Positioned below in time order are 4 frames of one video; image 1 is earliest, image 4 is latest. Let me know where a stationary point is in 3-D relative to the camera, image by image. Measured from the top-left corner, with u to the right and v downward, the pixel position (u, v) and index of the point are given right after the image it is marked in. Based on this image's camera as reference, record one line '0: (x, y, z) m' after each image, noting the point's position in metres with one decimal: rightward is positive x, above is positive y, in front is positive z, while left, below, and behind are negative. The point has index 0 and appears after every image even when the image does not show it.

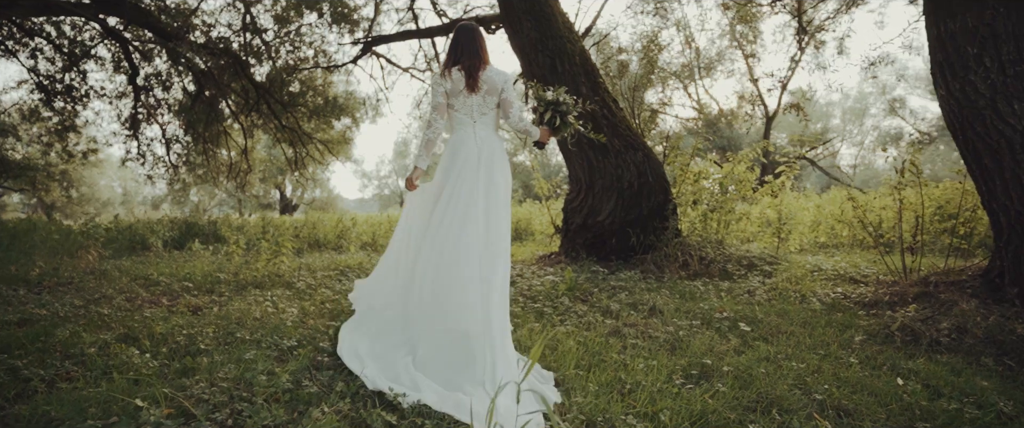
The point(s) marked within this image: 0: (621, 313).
0: (+1.0, -0.9, +4.4) m
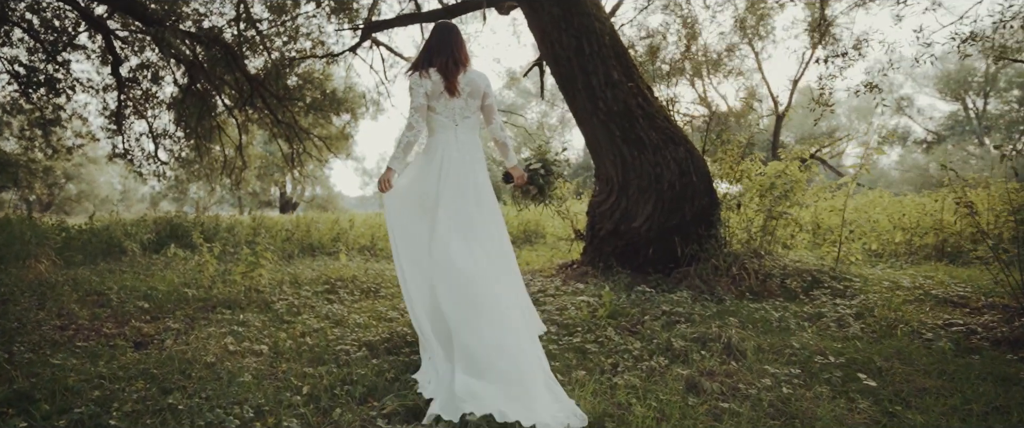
0: (+1.2, -0.9, +3.3) m
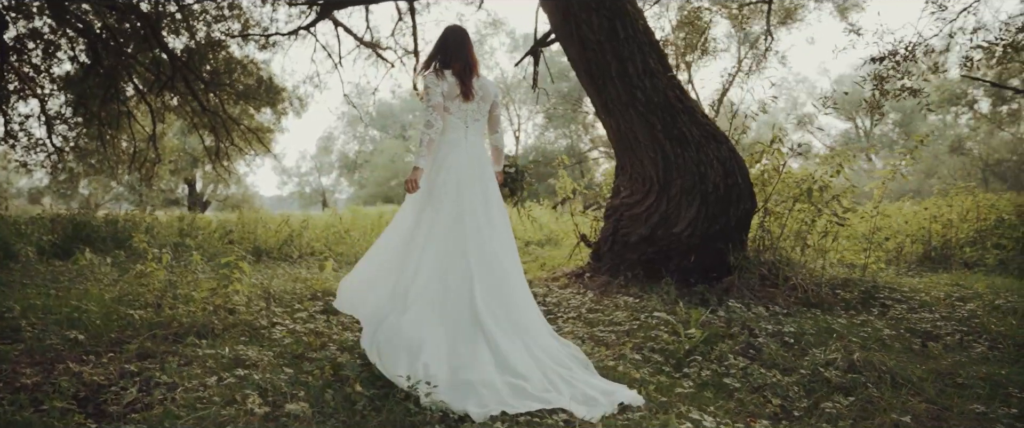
0: (+1.9, -1.0, +2.7) m
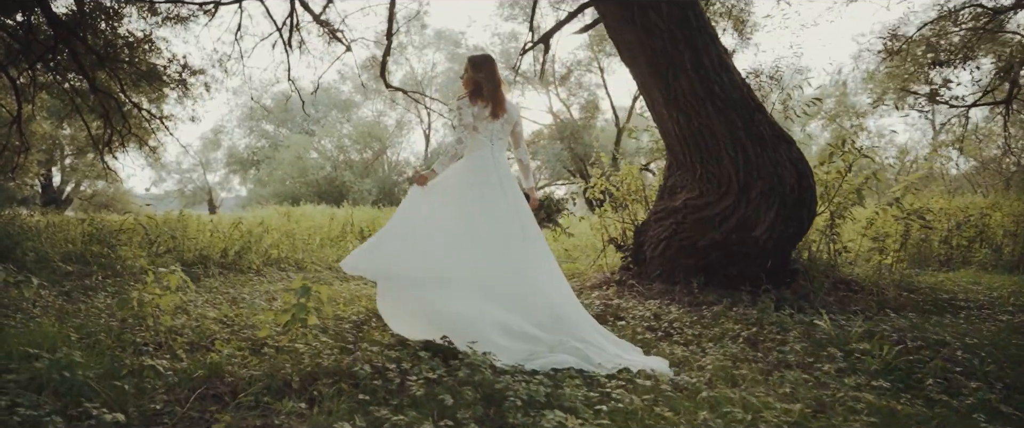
0: (+3.1, -1.0, +2.4) m
